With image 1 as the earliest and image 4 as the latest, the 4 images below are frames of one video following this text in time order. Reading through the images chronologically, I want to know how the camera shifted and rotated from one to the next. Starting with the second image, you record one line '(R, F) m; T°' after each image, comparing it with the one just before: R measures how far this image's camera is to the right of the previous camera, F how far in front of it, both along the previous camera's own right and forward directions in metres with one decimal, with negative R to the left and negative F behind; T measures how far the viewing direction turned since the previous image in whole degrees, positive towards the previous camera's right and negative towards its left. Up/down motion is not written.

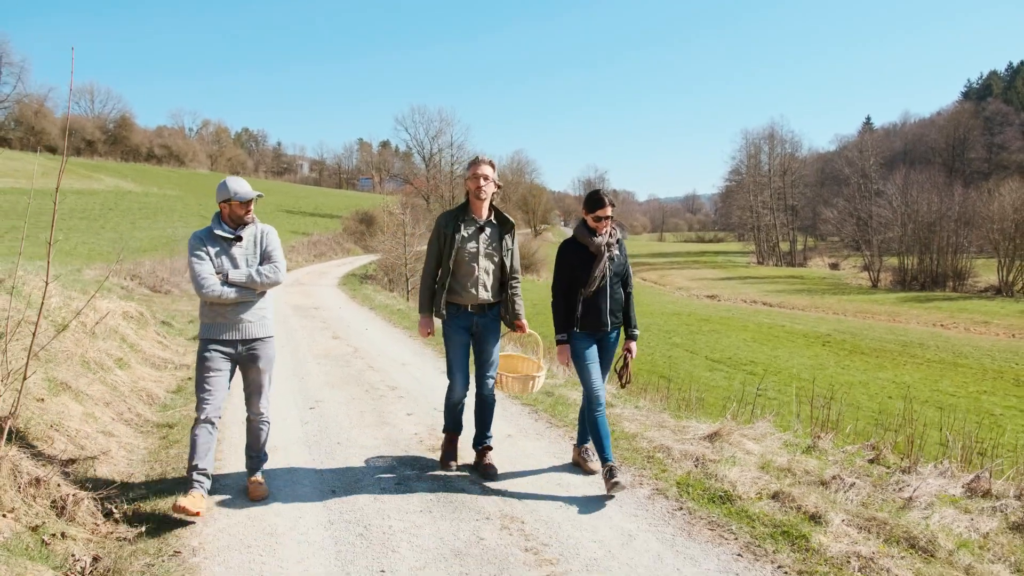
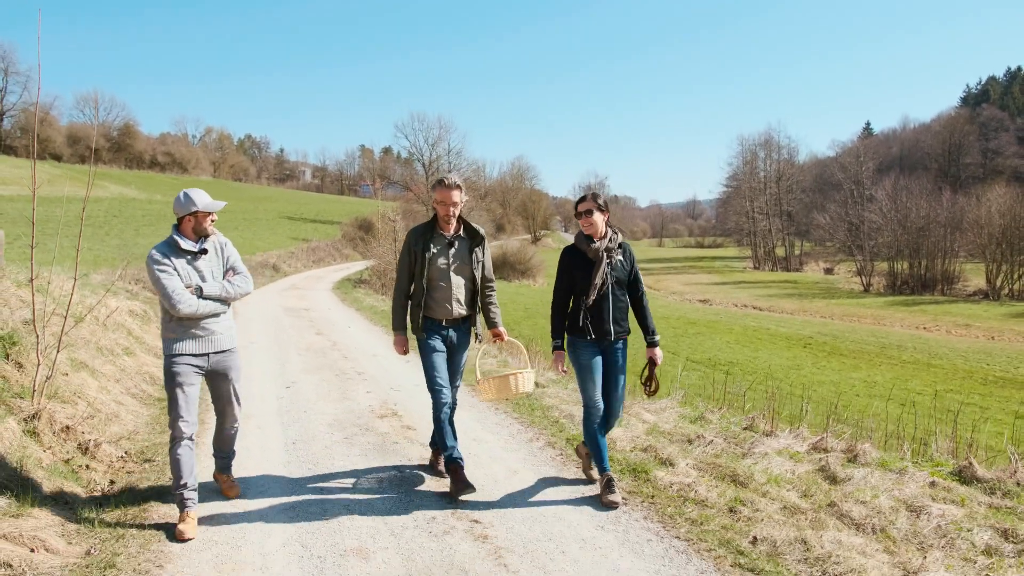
(+0.7, -1.2) m; 0°
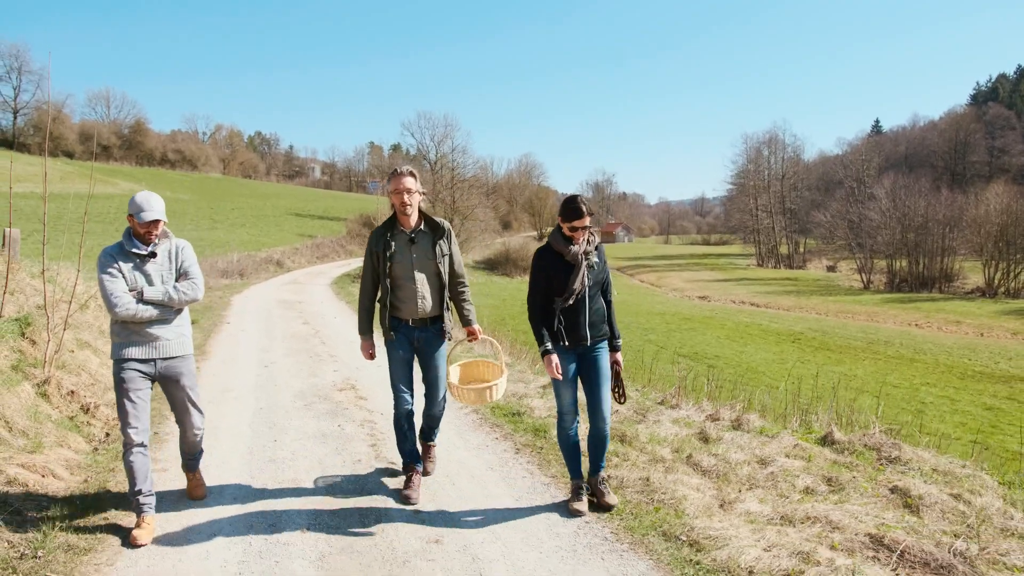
(+0.8, -1.0) m; -1°
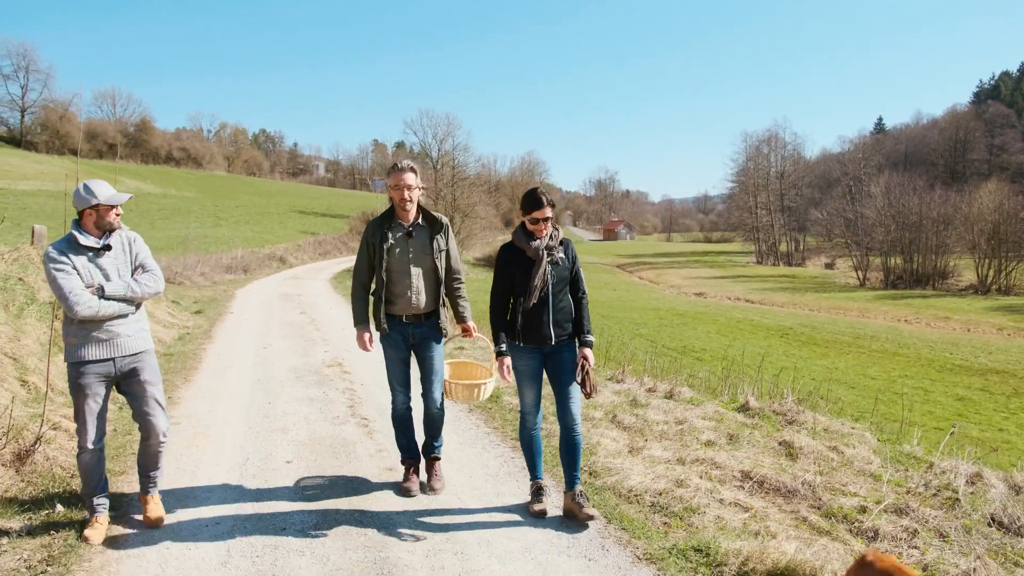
(+0.5, -1.0) m; 0°
